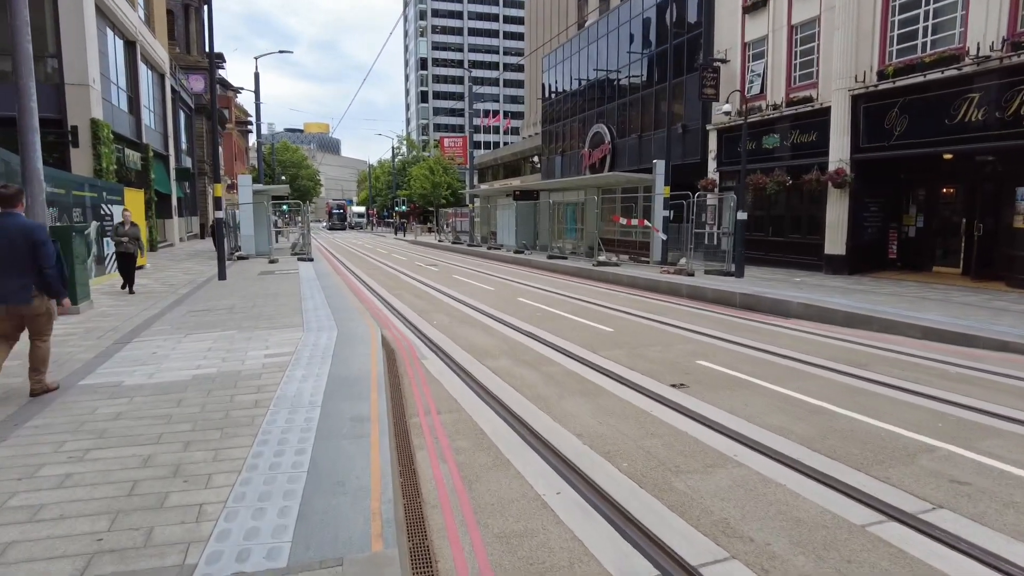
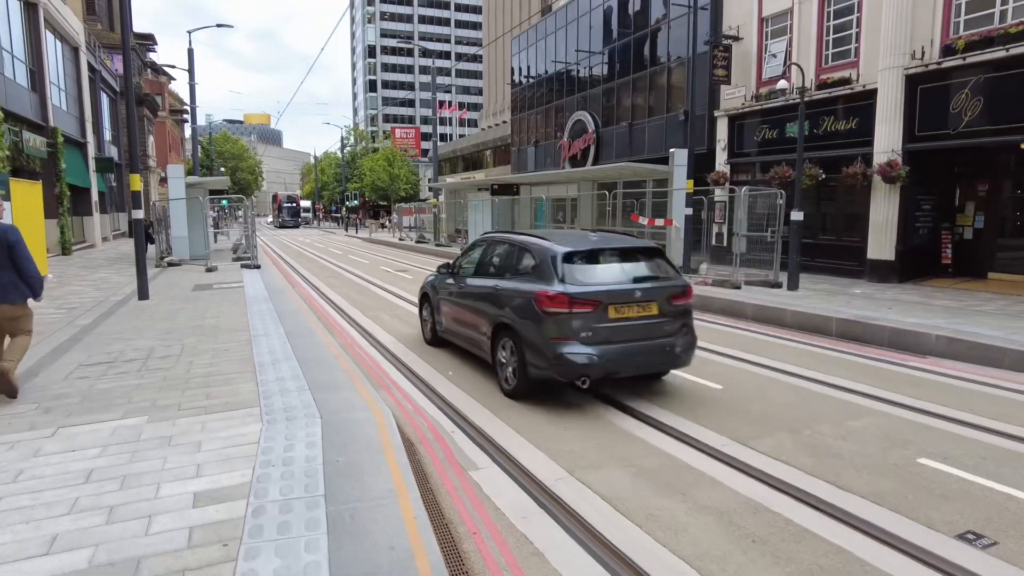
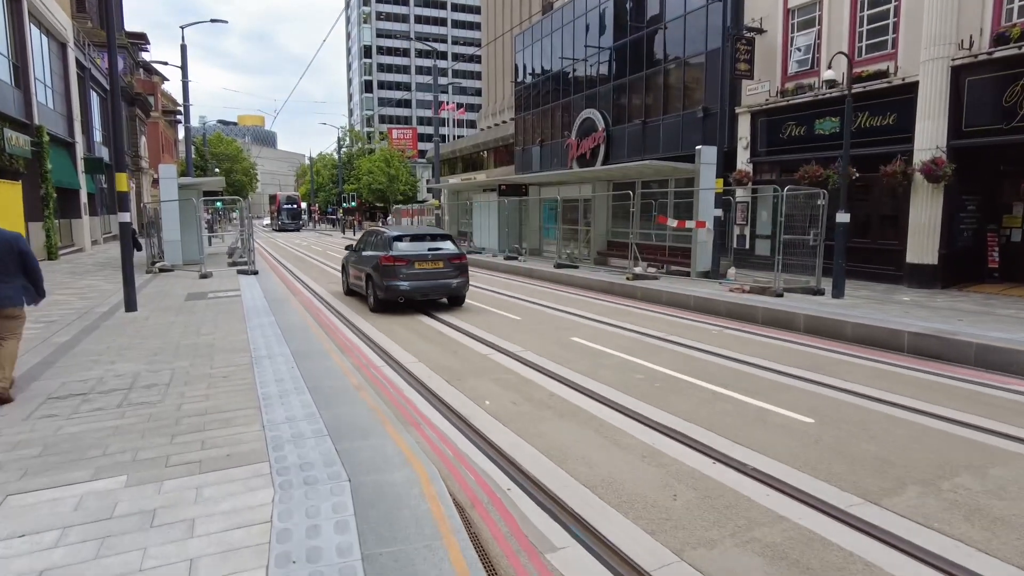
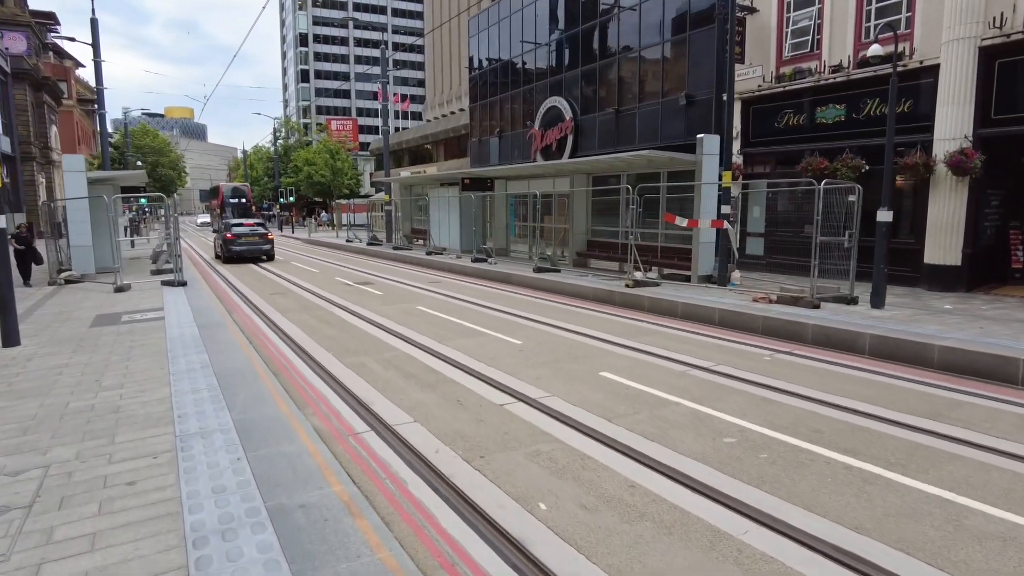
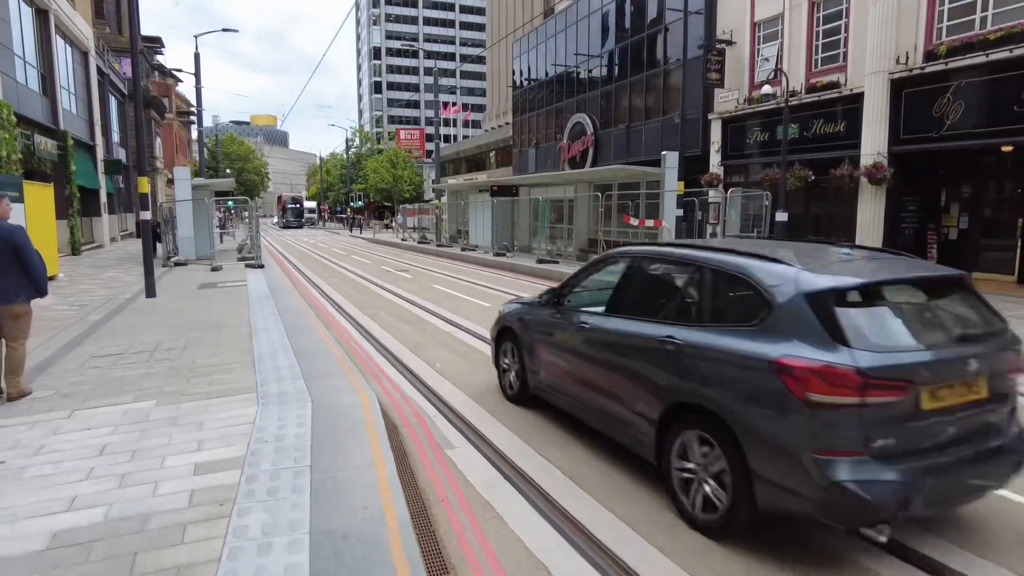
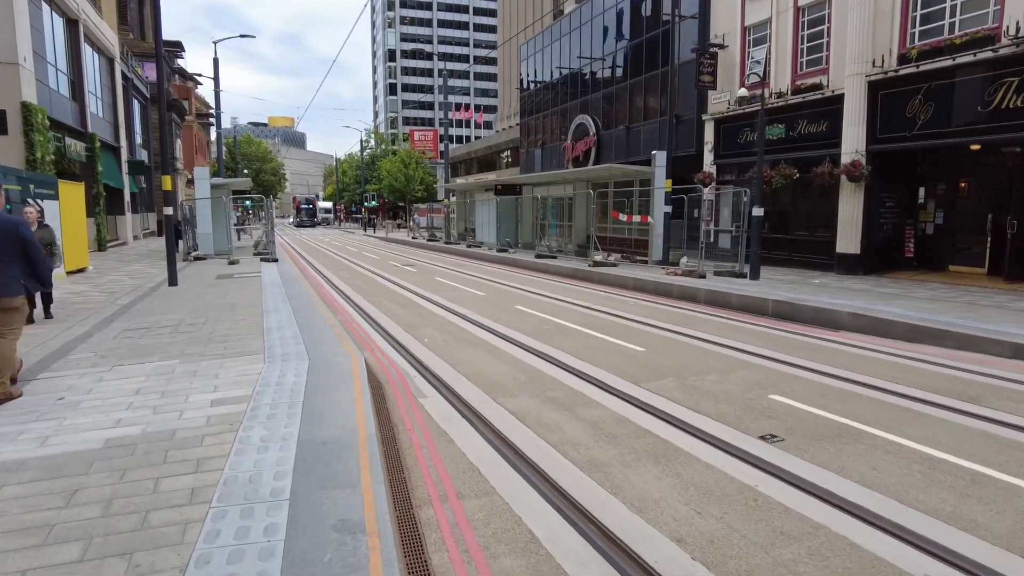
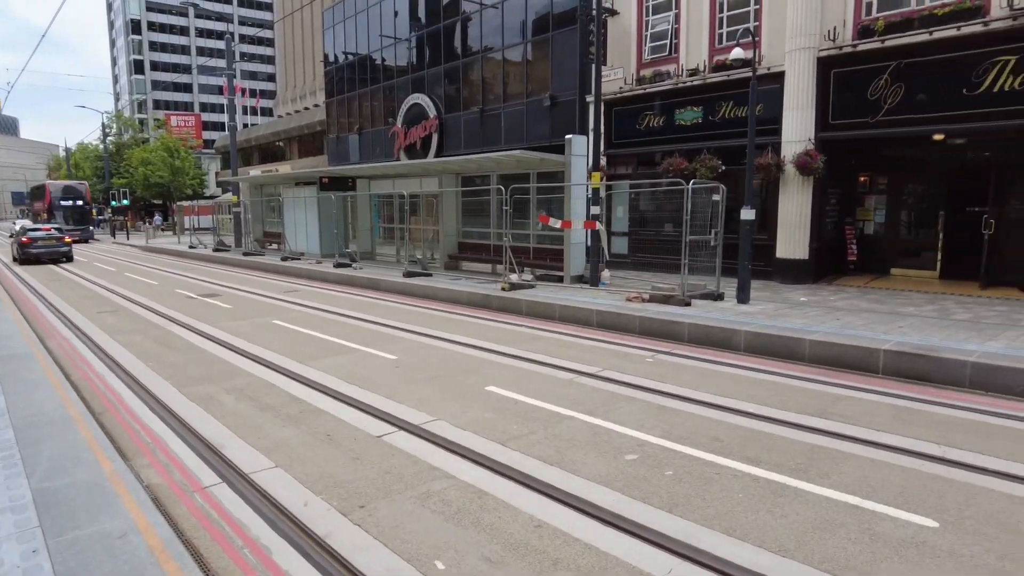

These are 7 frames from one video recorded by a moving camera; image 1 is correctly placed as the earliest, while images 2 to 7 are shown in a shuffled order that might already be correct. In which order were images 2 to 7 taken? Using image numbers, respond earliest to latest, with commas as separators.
6, 5, 2, 3, 4, 7
